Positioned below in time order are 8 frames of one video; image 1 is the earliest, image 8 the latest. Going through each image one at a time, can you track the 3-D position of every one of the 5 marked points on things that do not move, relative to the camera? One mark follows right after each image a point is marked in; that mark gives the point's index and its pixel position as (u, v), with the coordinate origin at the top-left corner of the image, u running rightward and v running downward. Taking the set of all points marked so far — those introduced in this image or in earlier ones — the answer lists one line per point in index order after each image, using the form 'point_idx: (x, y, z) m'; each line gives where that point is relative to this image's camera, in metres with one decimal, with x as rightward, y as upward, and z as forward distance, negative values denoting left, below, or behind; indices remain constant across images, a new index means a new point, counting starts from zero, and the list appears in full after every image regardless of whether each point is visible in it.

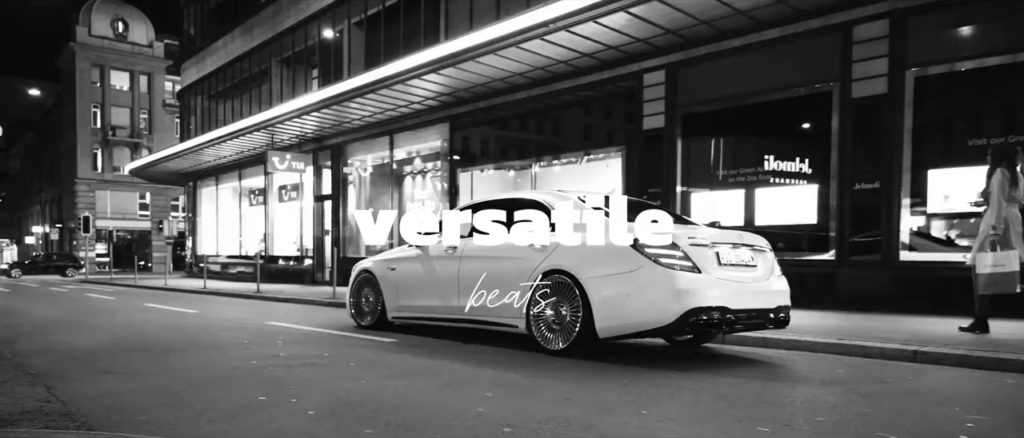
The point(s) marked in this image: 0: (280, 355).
0: (-2.0, -1.1, +6.6) m
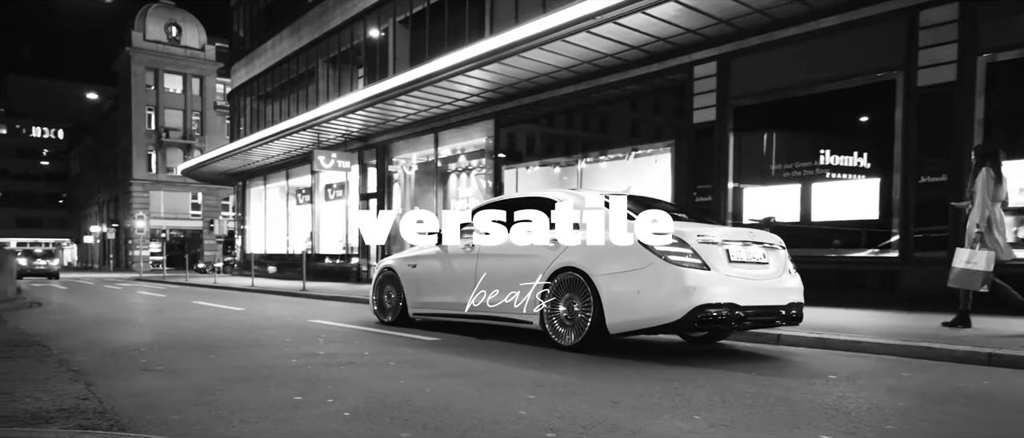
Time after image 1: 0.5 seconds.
0: (-1.6, -1.1, +6.5) m
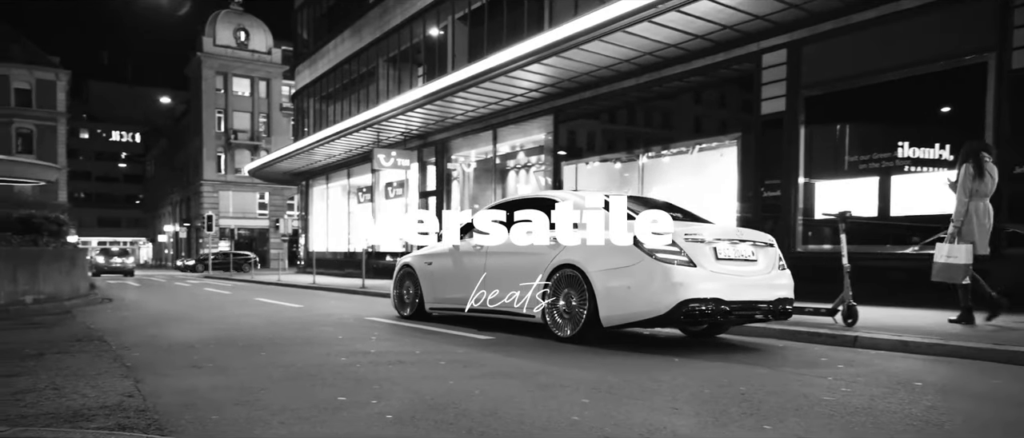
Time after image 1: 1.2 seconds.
0: (-1.1, -1.1, +6.3) m
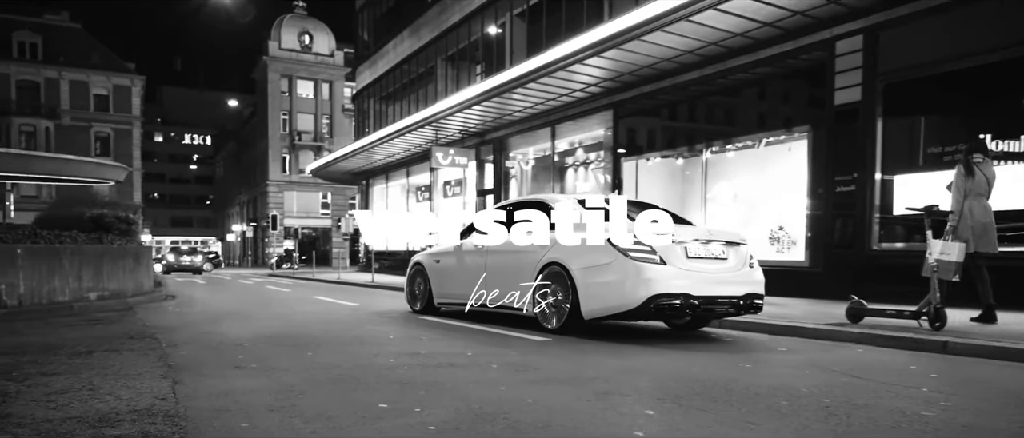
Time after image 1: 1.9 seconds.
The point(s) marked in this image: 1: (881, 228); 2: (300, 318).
0: (-0.7, -1.0, +6.0) m
1: (+5.6, -0.1, +12.0) m
2: (-2.7, -1.3, +10.2) m
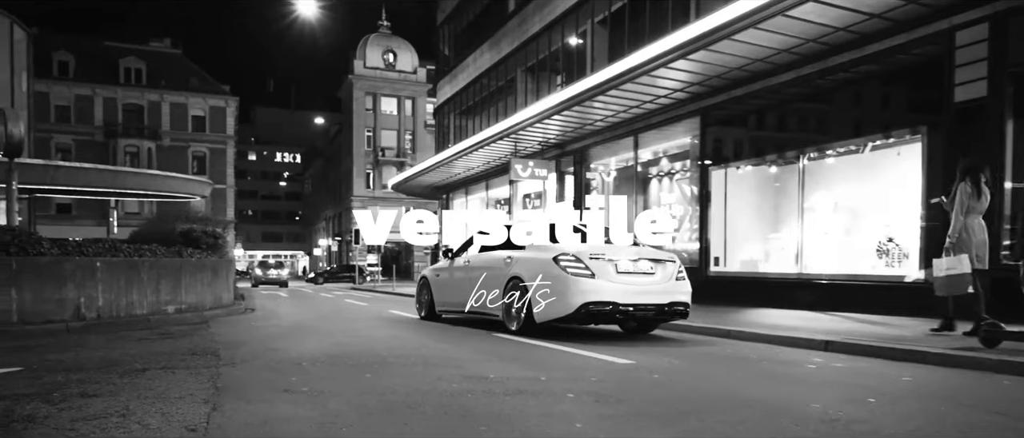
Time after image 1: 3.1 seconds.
0: (-0.1, -1.1, +5.4) m
1: (+6.8, -0.3, +10.7) m
2: (-1.7, -1.4, +9.7) m
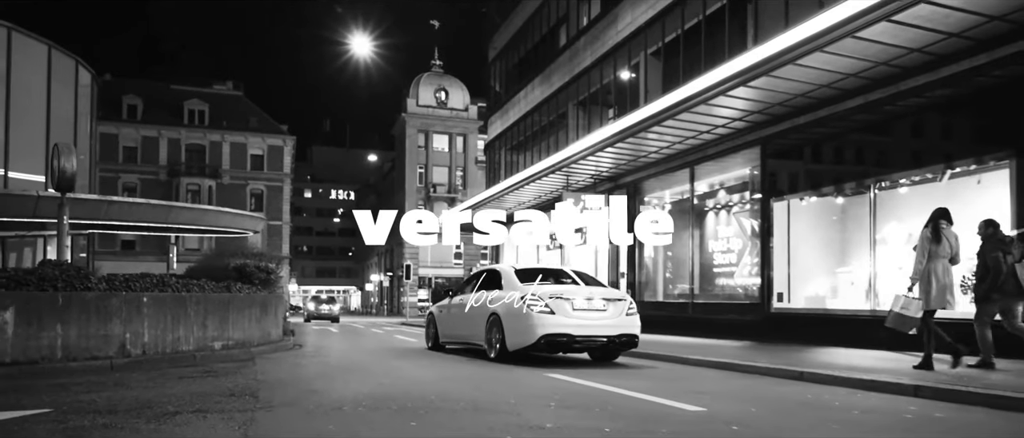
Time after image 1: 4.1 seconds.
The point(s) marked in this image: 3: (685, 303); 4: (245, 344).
0: (+0.2, -1.3, +4.8) m
1: (+7.5, -0.7, +9.7) m
2: (-1.1, -1.8, +9.3) m
3: (+4.3, -2.1, +19.5) m
4: (-4.6, -2.2, +13.6) m
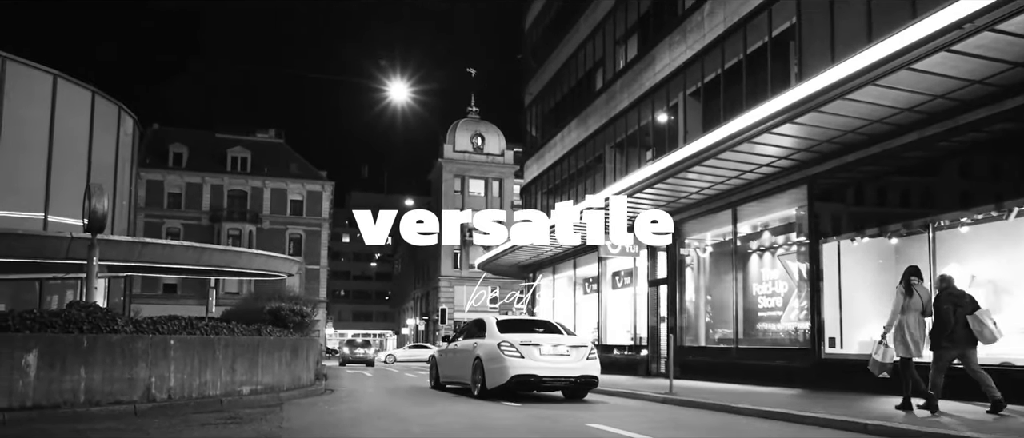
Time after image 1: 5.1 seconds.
0: (+0.4, -1.5, +4.3) m
1: (+7.9, -1.1, +8.9) m
2: (-0.7, -2.3, +8.8) m
3: (+5.2, -3.1, +18.7) m
4: (-4.0, -2.9, +13.2) m
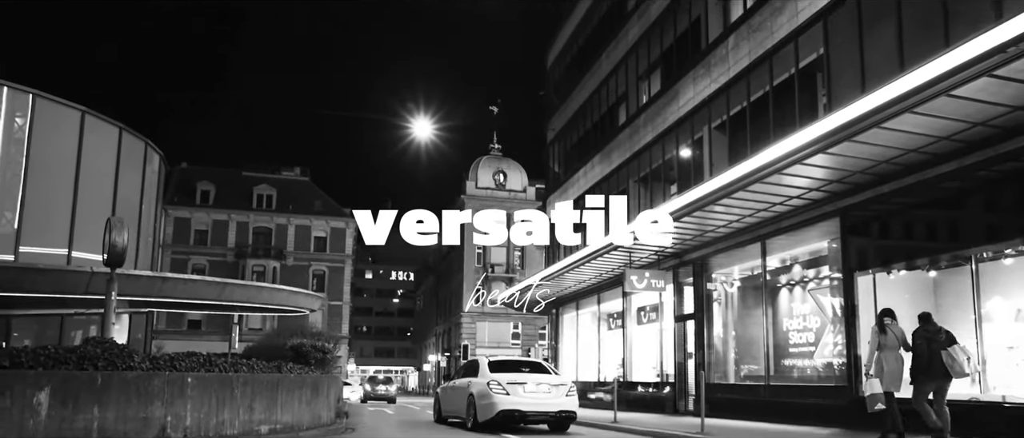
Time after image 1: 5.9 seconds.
0: (+0.6, -1.6, +3.9) m
1: (+8.2, -1.4, +8.3) m
2: (-0.4, -2.6, +8.4) m
3: (+5.7, -3.8, +18.1) m
4: (-3.6, -3.4, +12.9) m
